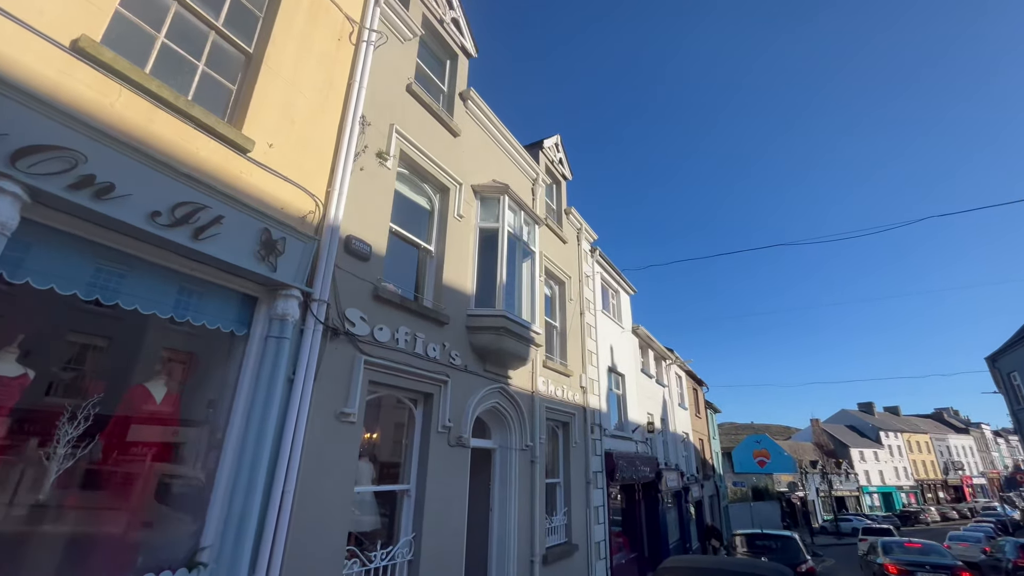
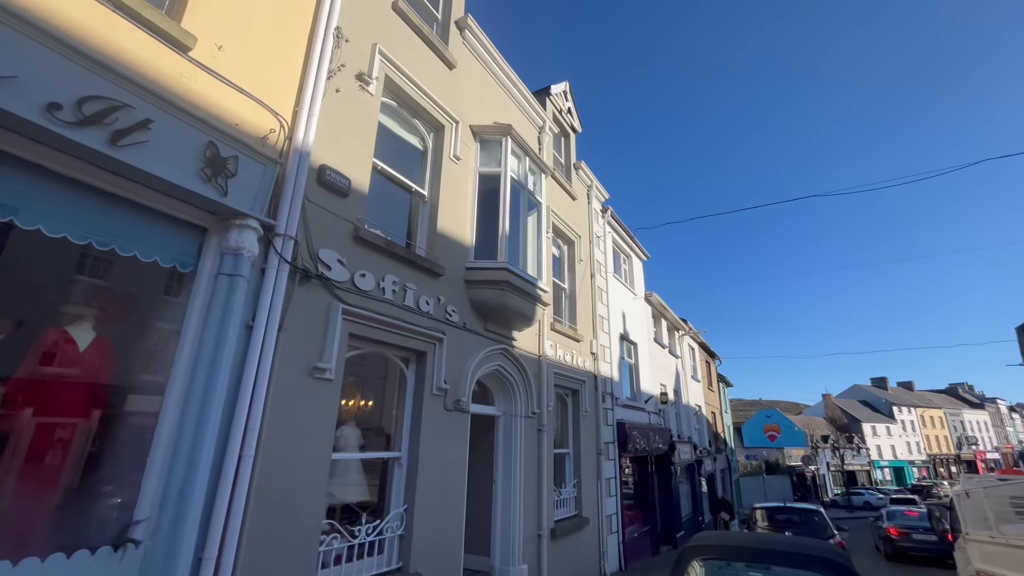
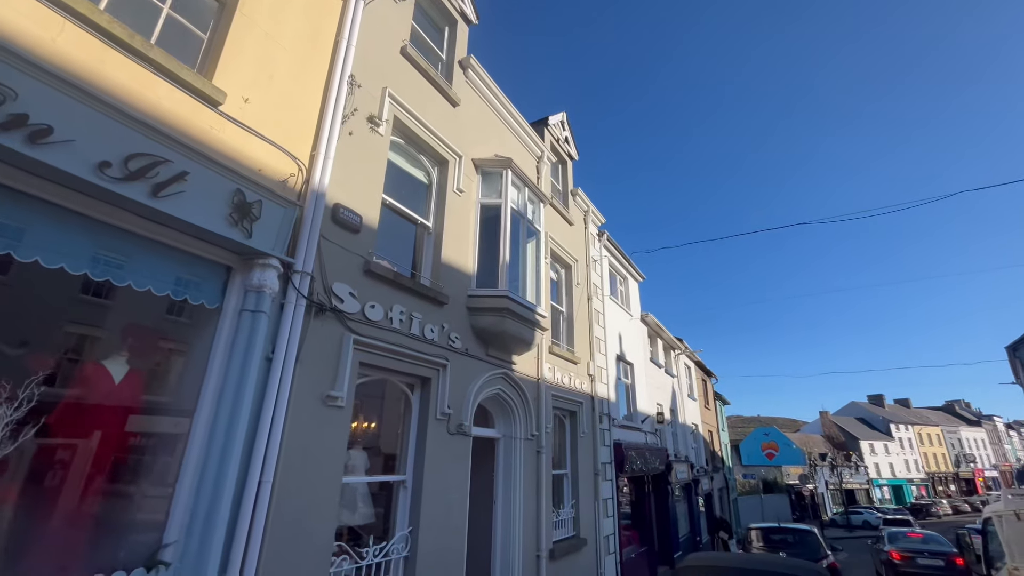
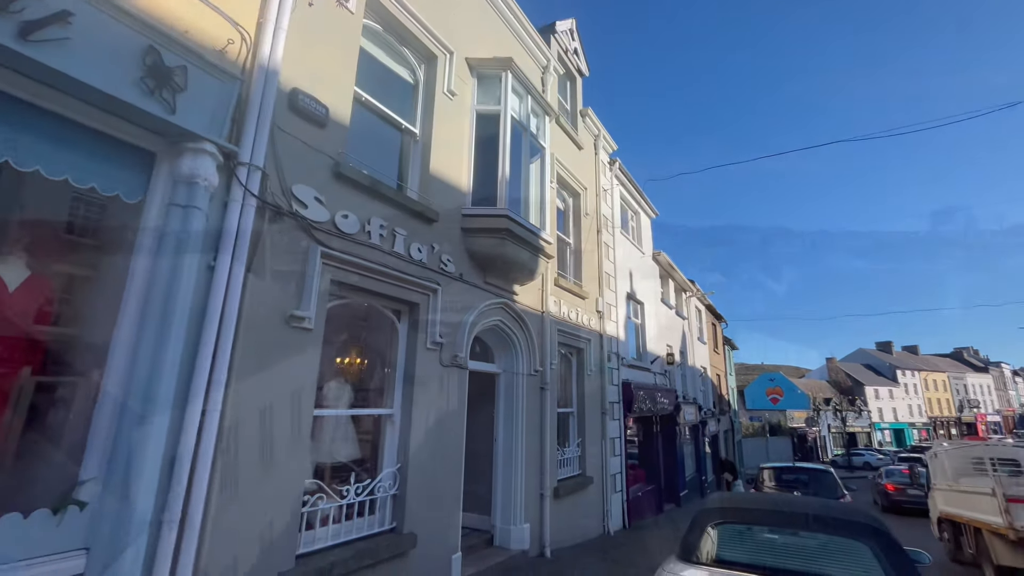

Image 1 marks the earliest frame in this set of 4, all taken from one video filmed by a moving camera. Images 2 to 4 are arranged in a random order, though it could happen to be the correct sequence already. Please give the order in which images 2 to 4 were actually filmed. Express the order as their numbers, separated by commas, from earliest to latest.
3, 2, 4
